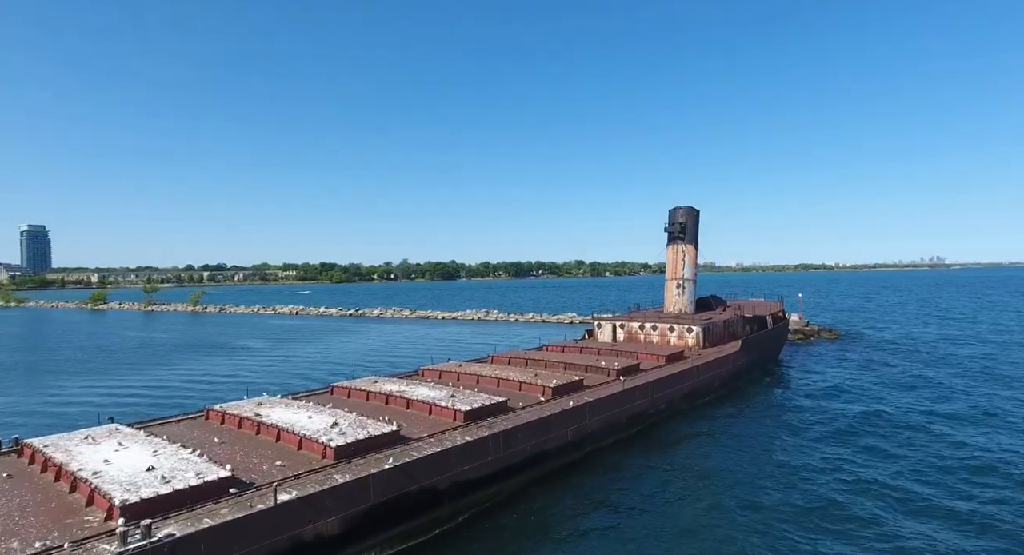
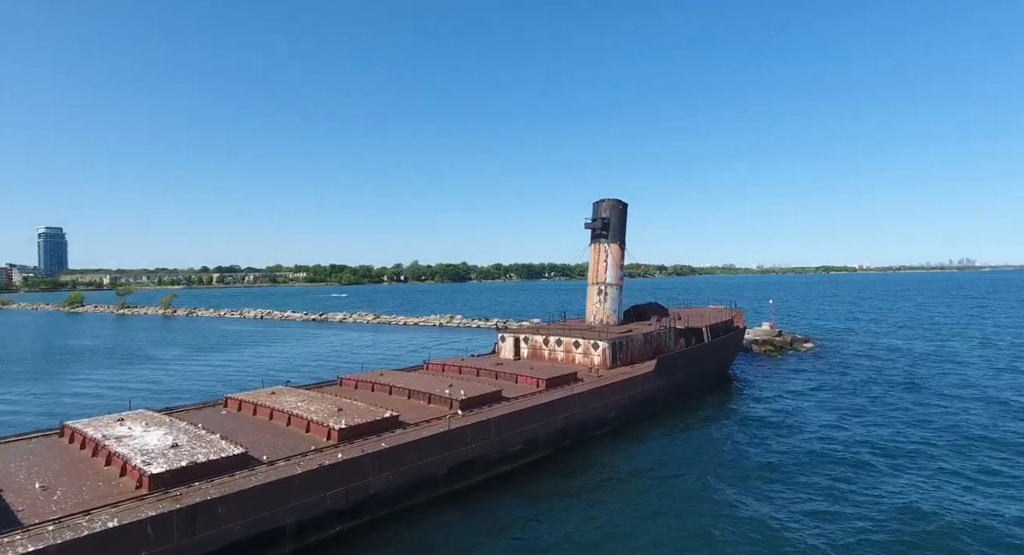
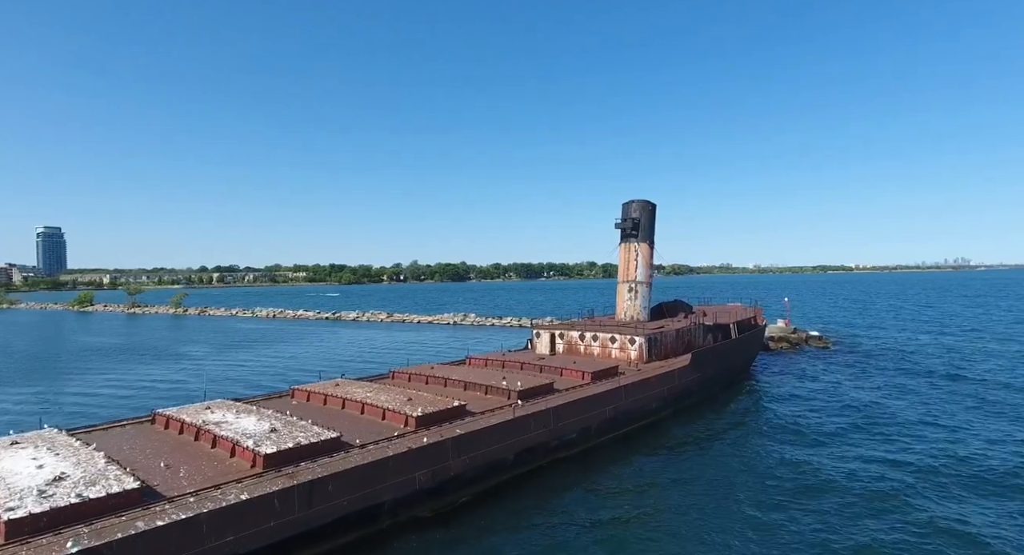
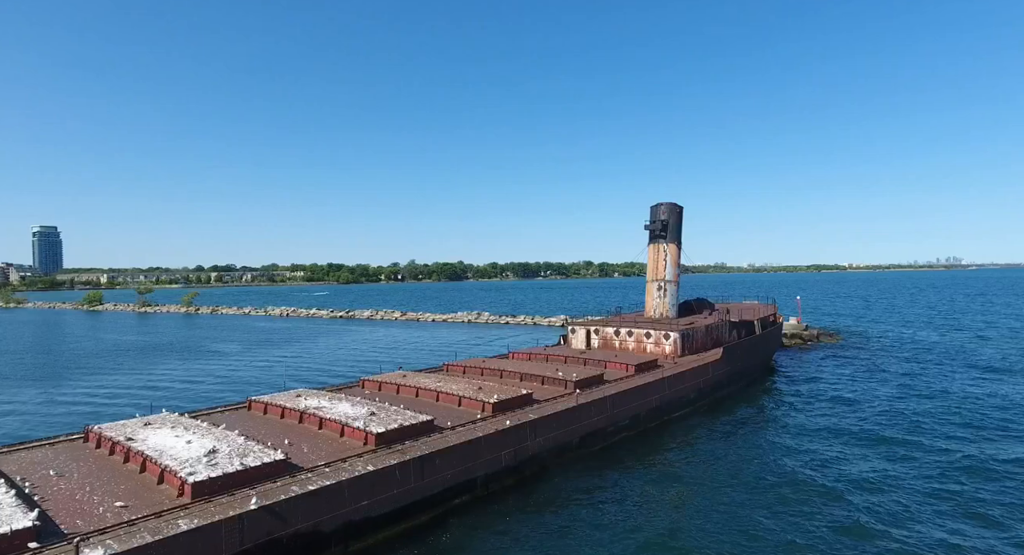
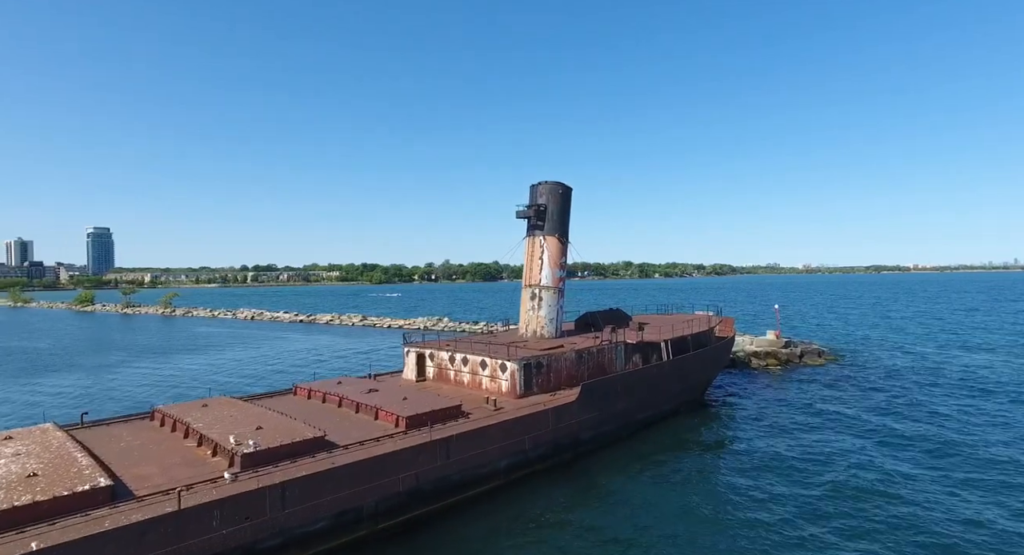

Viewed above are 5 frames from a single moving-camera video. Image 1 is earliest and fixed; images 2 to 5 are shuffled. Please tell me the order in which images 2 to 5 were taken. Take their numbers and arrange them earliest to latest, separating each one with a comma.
4, 3, 2, 5
